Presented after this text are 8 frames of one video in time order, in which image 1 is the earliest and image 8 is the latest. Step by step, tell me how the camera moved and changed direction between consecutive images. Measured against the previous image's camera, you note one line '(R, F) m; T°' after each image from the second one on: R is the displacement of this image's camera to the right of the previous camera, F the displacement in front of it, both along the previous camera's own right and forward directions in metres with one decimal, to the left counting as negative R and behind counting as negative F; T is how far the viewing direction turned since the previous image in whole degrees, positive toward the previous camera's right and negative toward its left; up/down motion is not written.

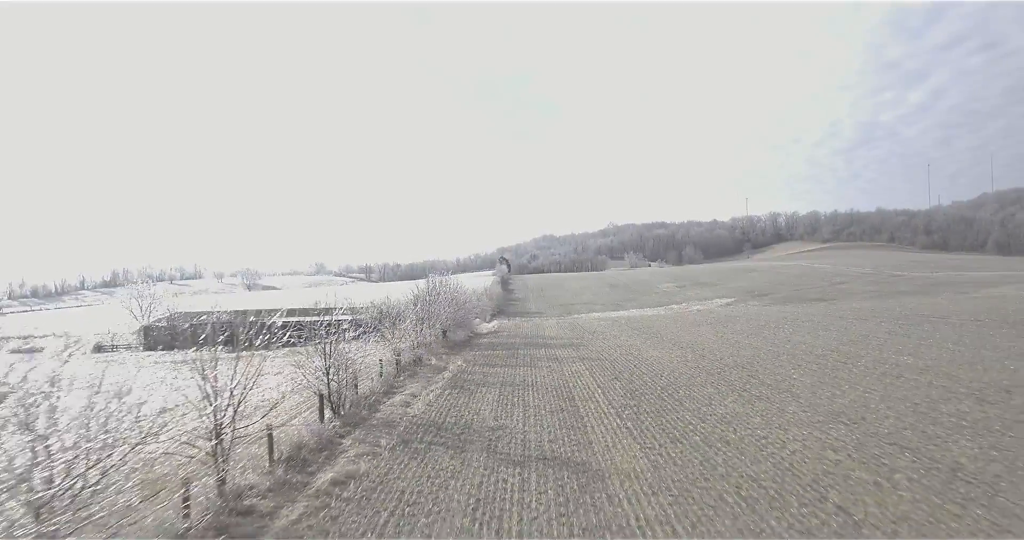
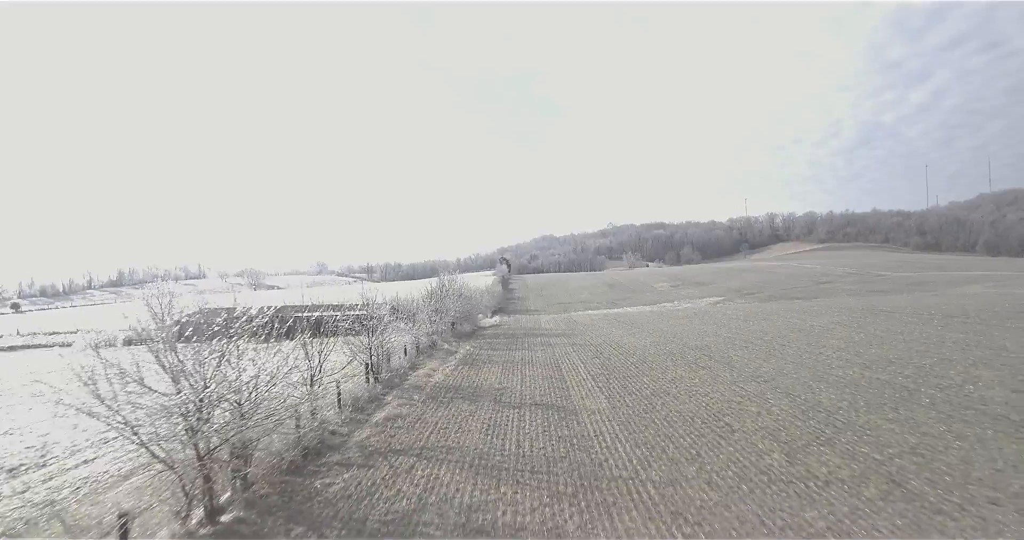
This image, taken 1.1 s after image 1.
(0.0, -4.4) m; 0°
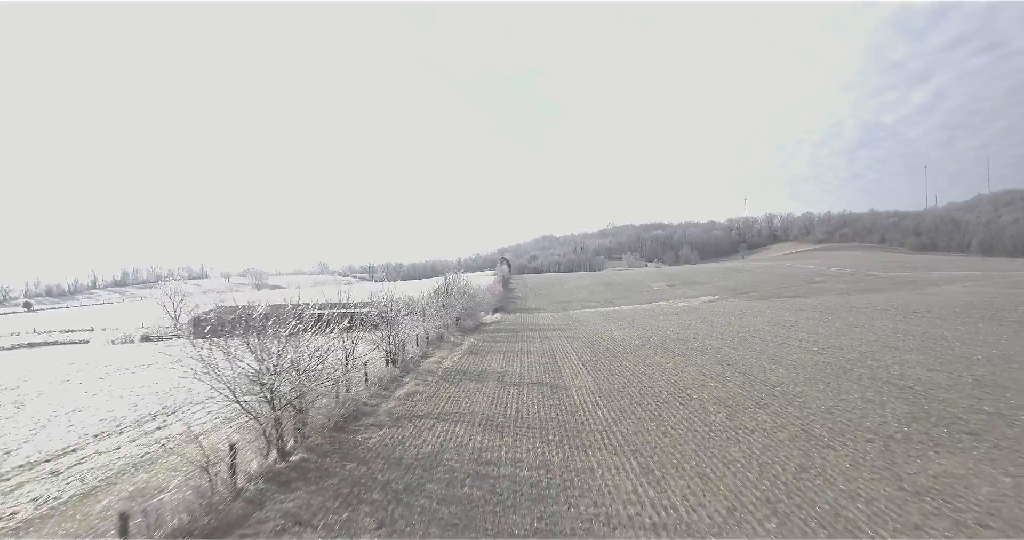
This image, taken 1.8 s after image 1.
(0.0, -2.8) m; 0°
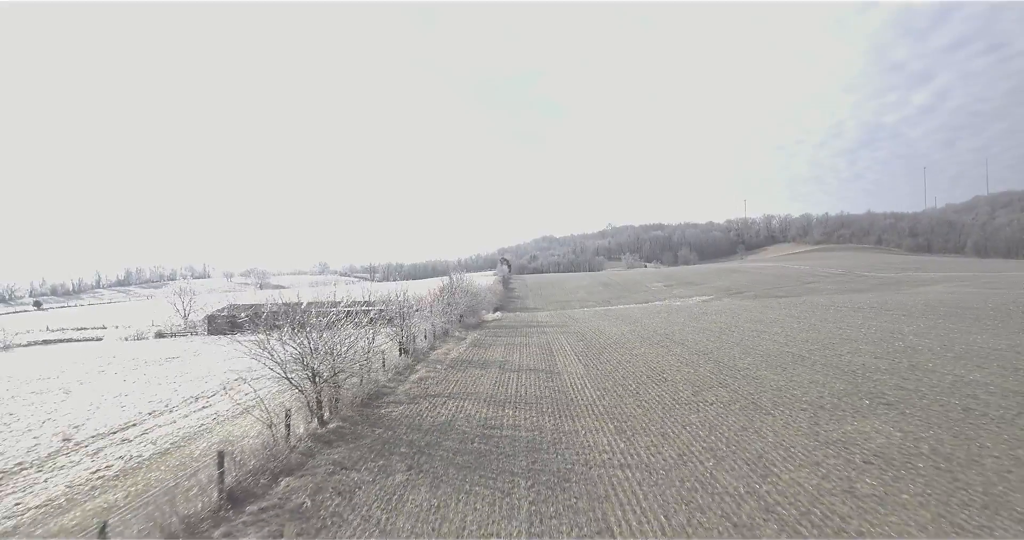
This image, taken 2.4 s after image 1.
(0.0, -2.5) m; 0°
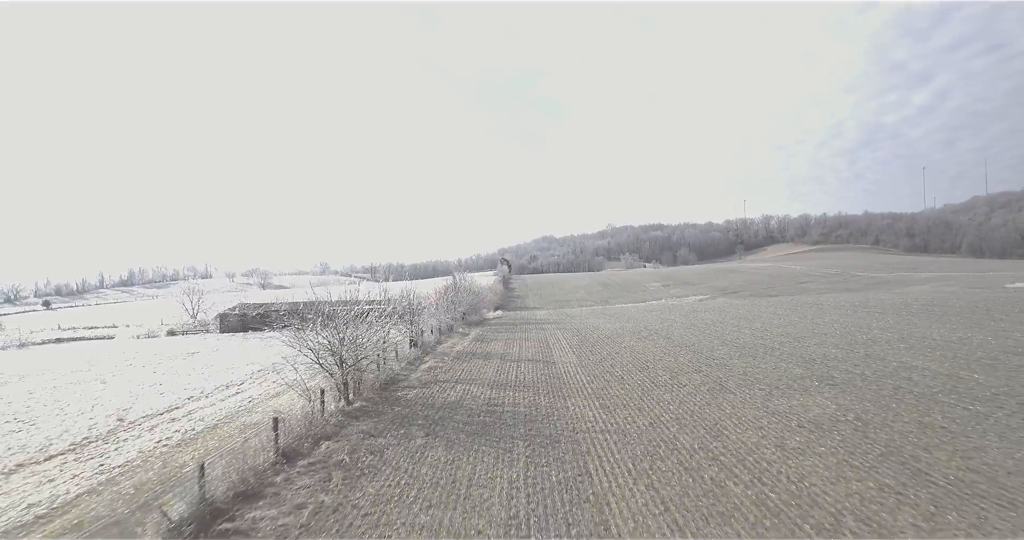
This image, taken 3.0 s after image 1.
(0.0, -2.3) m; 0°
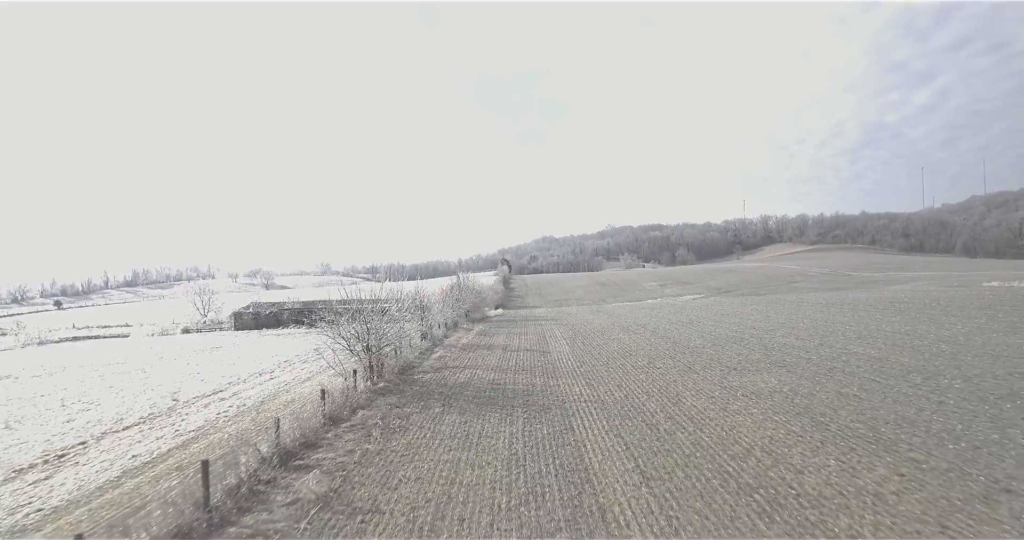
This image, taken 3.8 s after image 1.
(0.0, -3.0) m; 0°
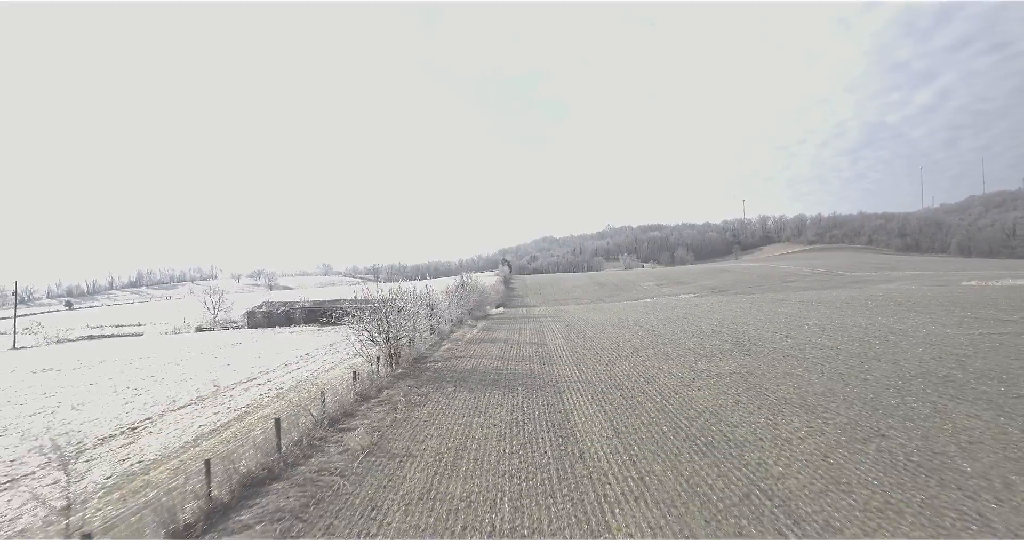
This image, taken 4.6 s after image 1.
(0.0, -2.9) m; 0°
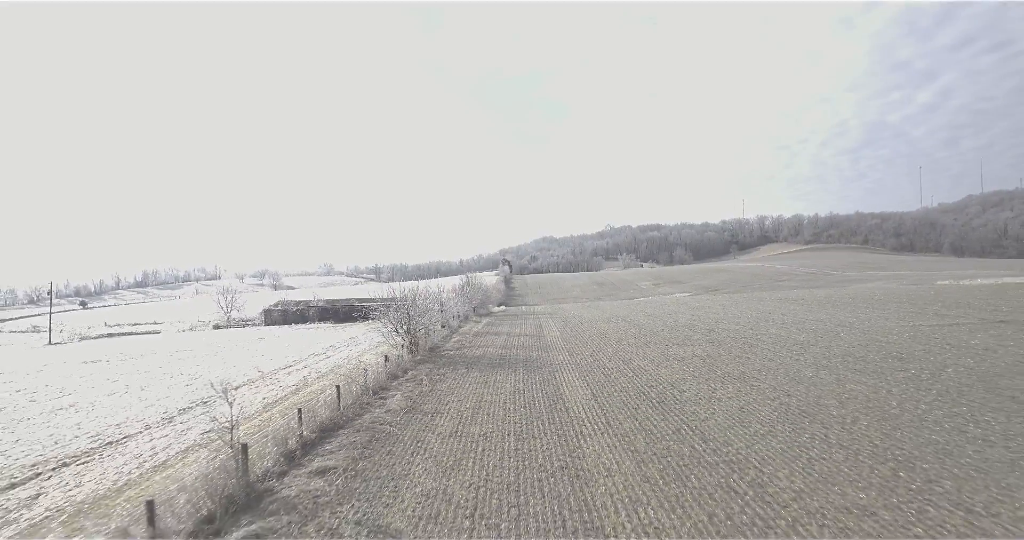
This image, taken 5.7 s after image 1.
(-0.1, -4.0) m; 0°
